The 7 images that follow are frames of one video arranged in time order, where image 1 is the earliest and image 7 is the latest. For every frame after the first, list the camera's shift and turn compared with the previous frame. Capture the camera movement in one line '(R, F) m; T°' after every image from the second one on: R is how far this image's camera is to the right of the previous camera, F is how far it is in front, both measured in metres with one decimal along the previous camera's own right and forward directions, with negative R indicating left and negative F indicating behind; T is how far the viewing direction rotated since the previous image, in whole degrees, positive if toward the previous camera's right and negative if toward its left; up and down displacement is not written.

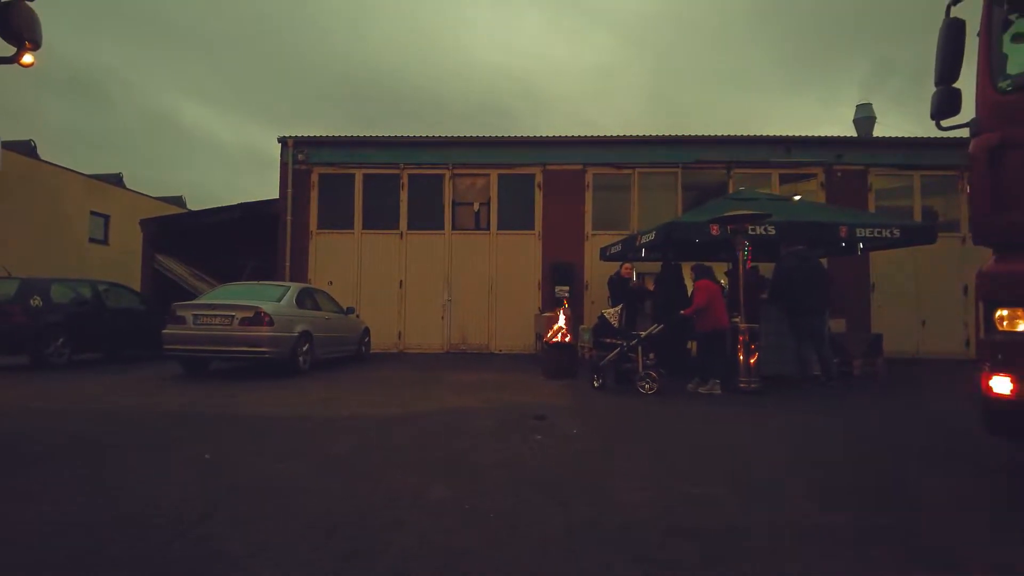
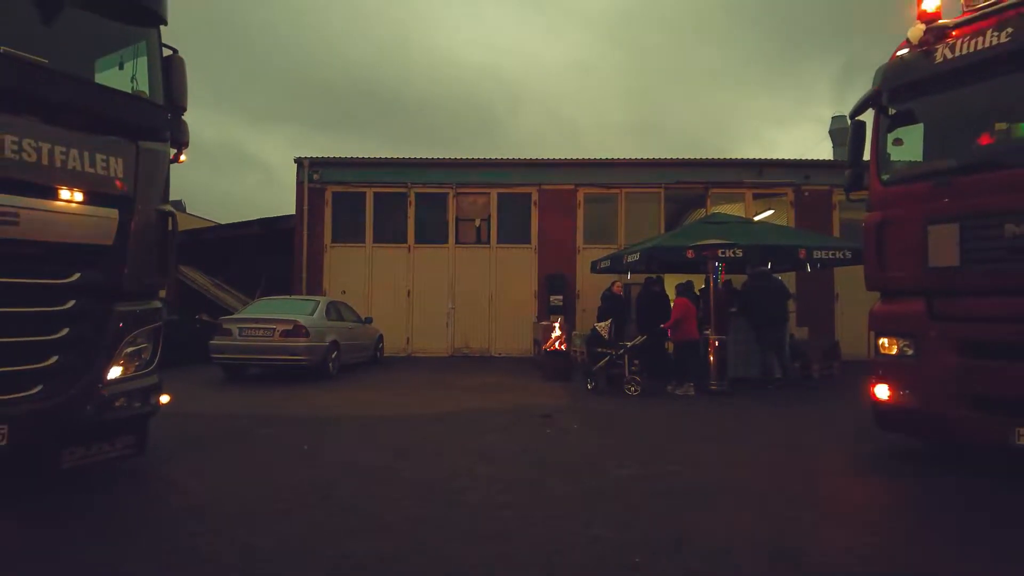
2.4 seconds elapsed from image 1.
(-0.3, -1.5) m; +1°
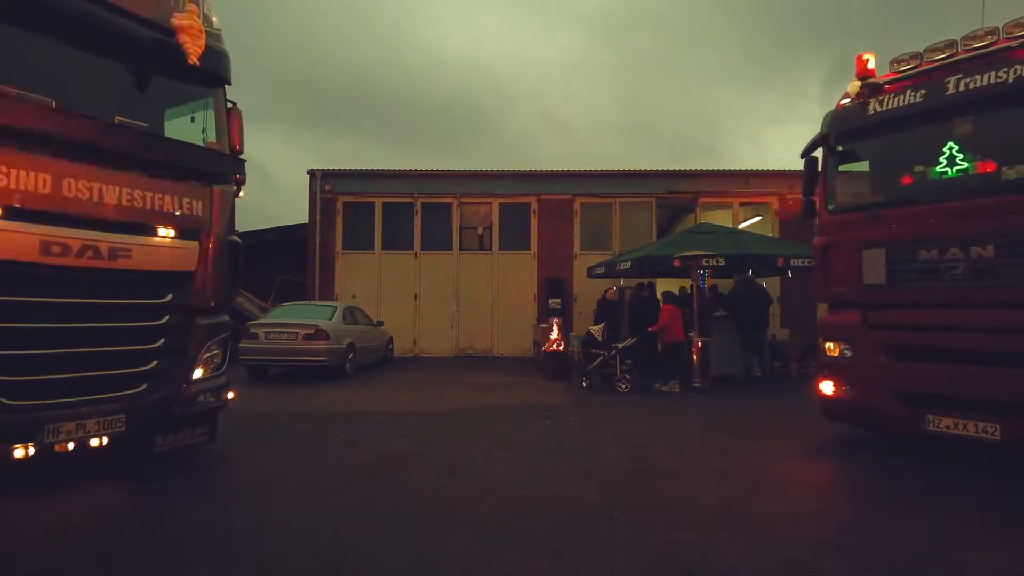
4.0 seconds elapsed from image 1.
(-0.1, -1.0) m; 0°
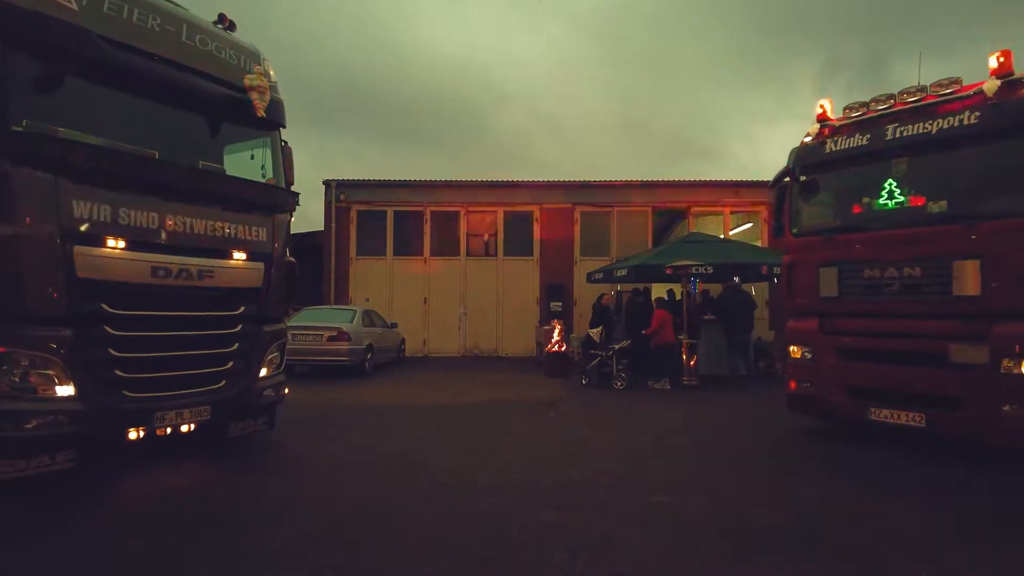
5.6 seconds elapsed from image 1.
(-0.1, -1.1) m; 0°
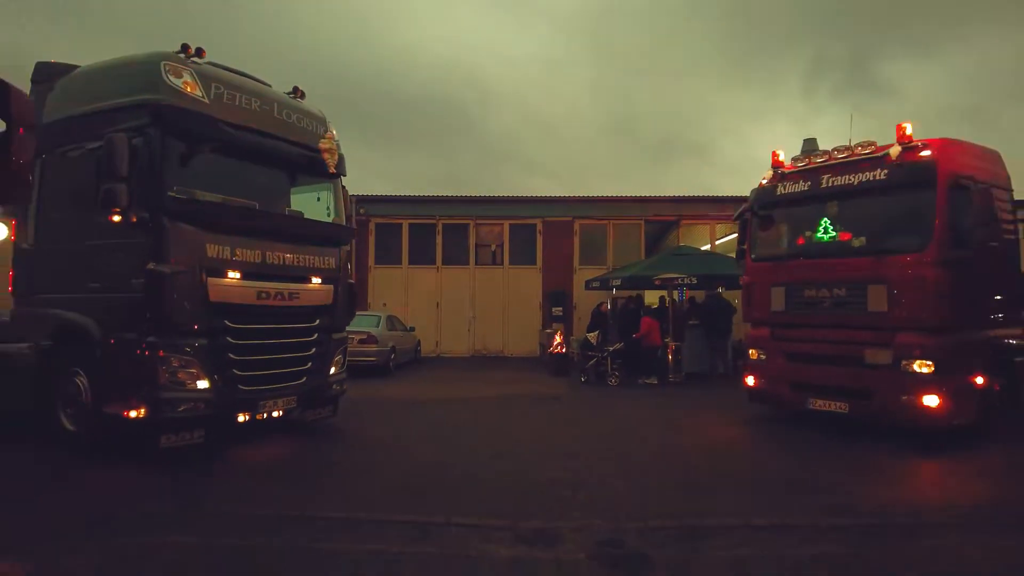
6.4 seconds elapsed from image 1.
(-0.2, -1.8) m; 0°
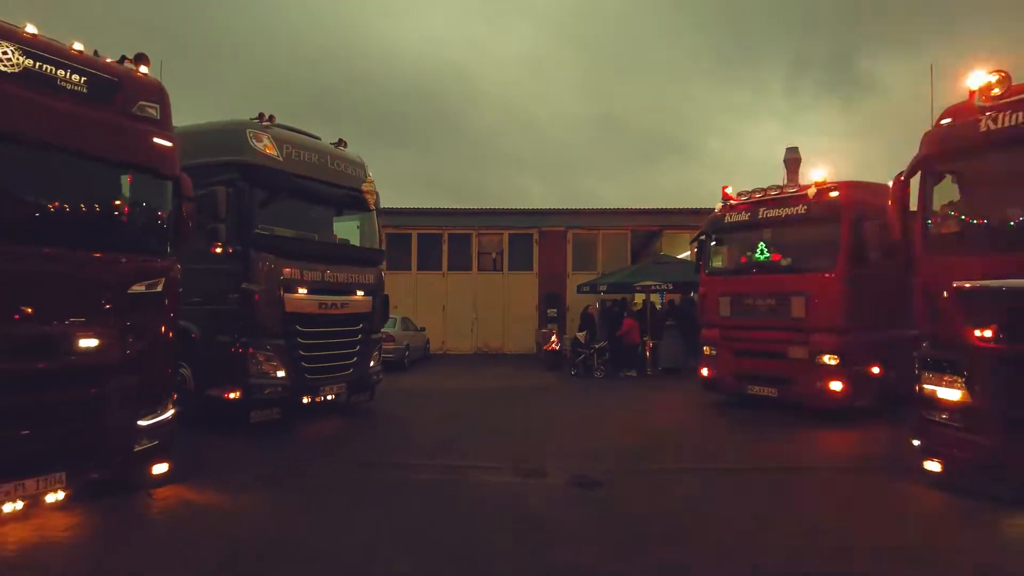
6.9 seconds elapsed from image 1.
(0.0, -2.2) m; 0°
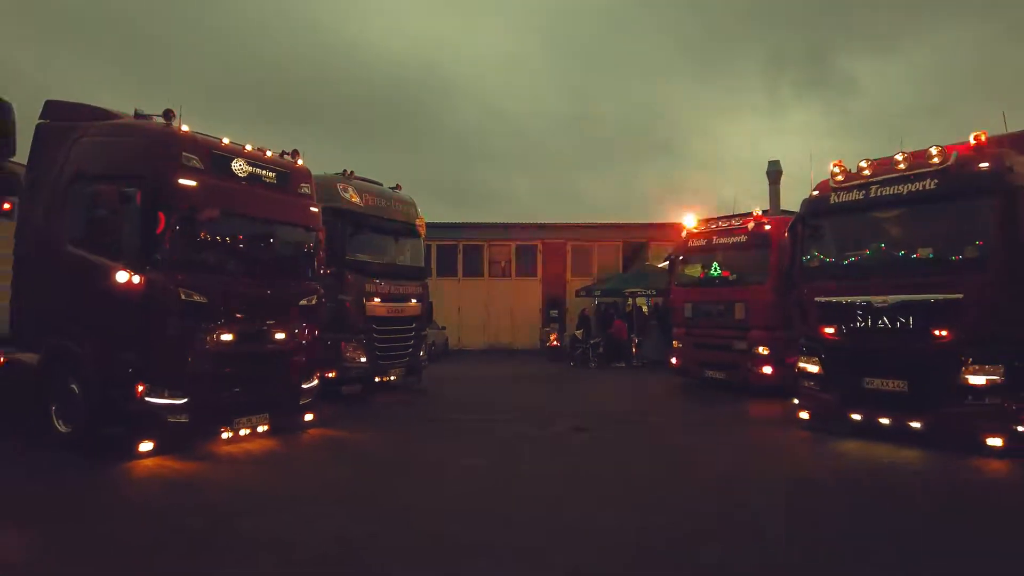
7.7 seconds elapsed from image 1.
(-0.3, -3.4) m; 0°
